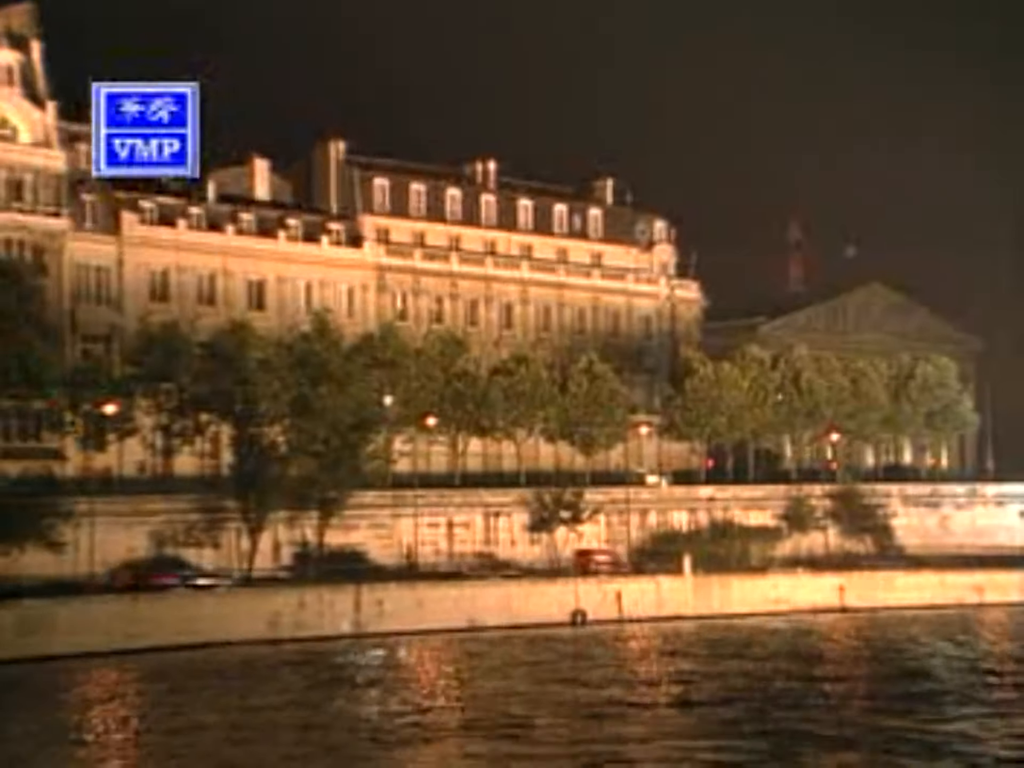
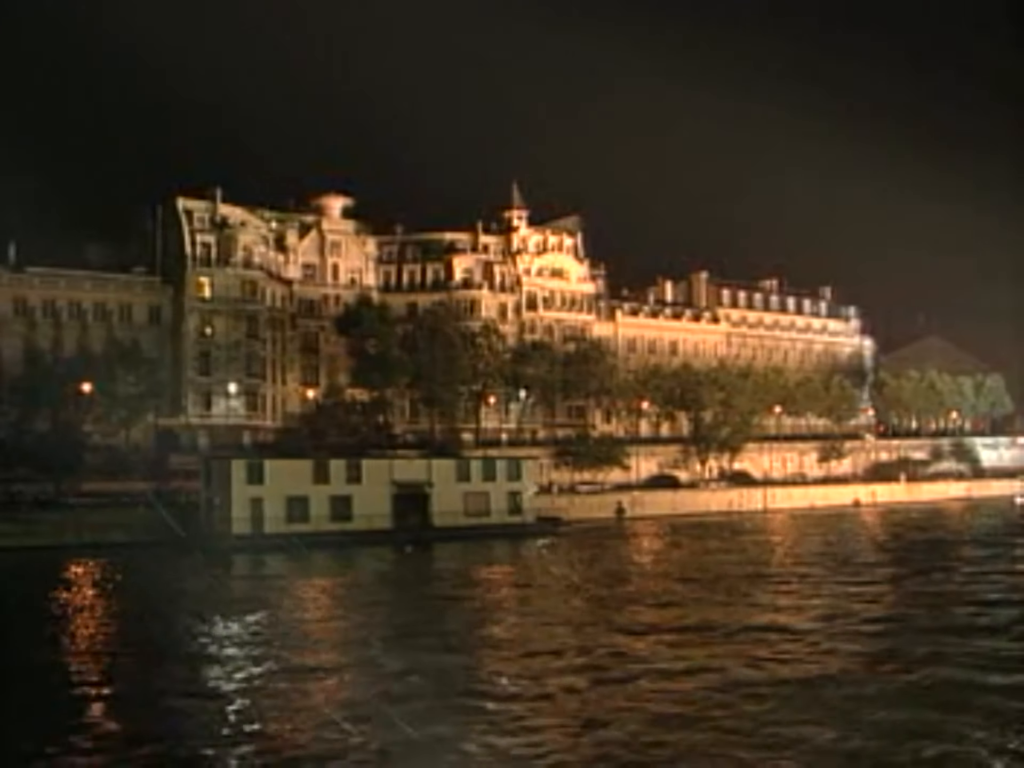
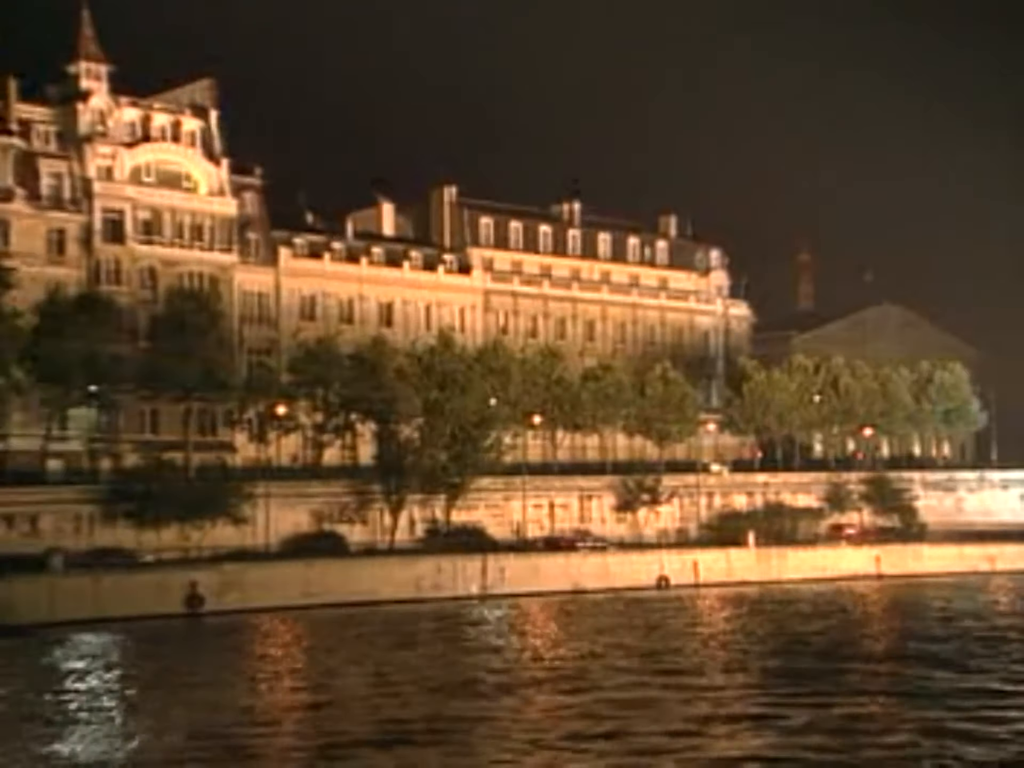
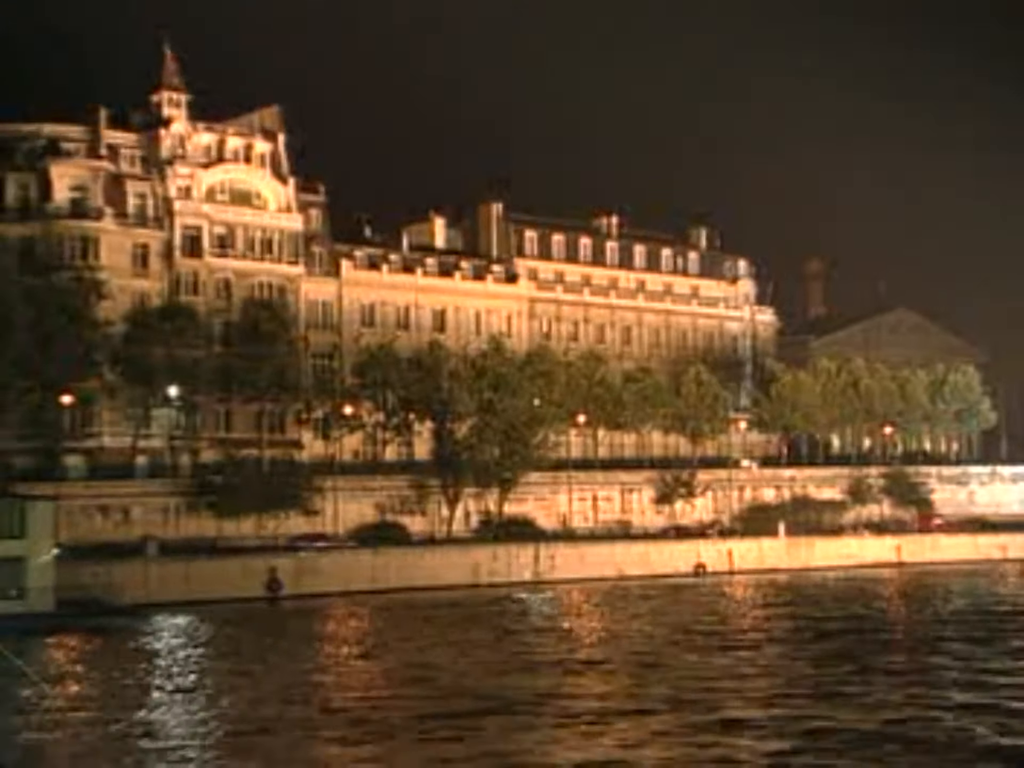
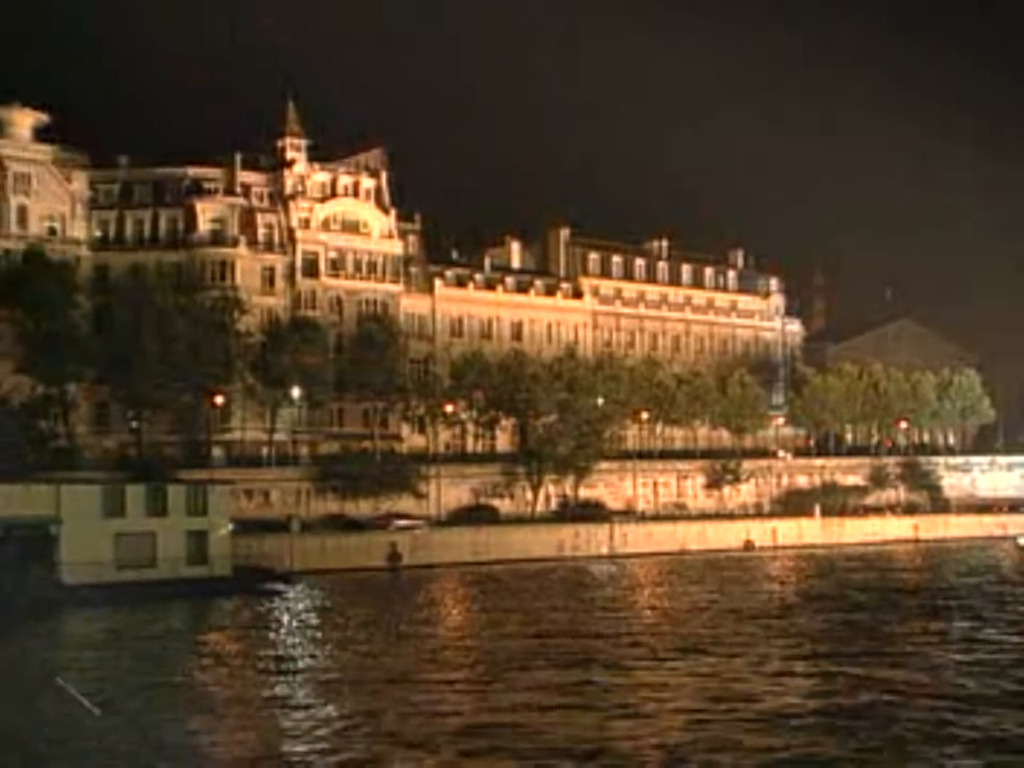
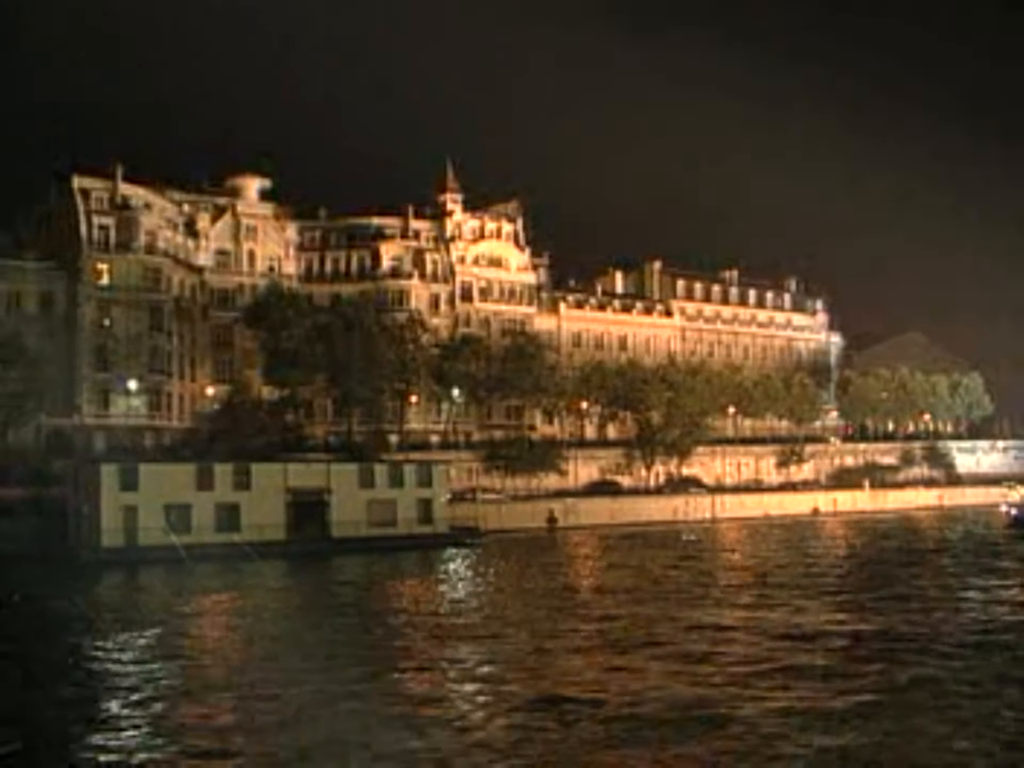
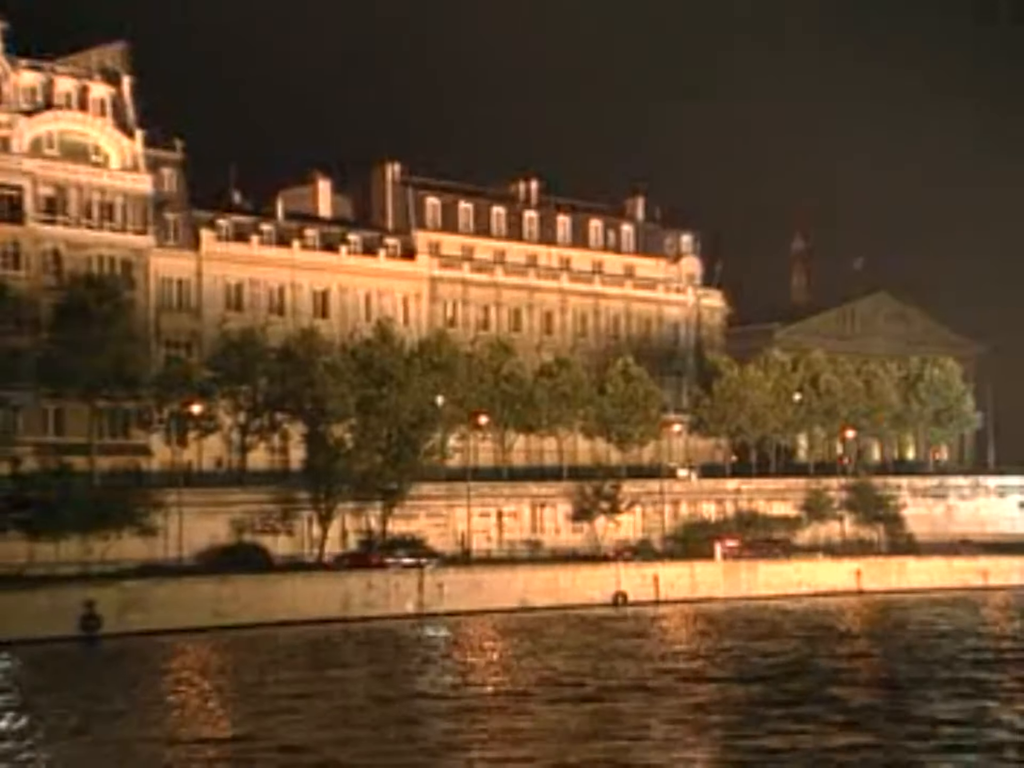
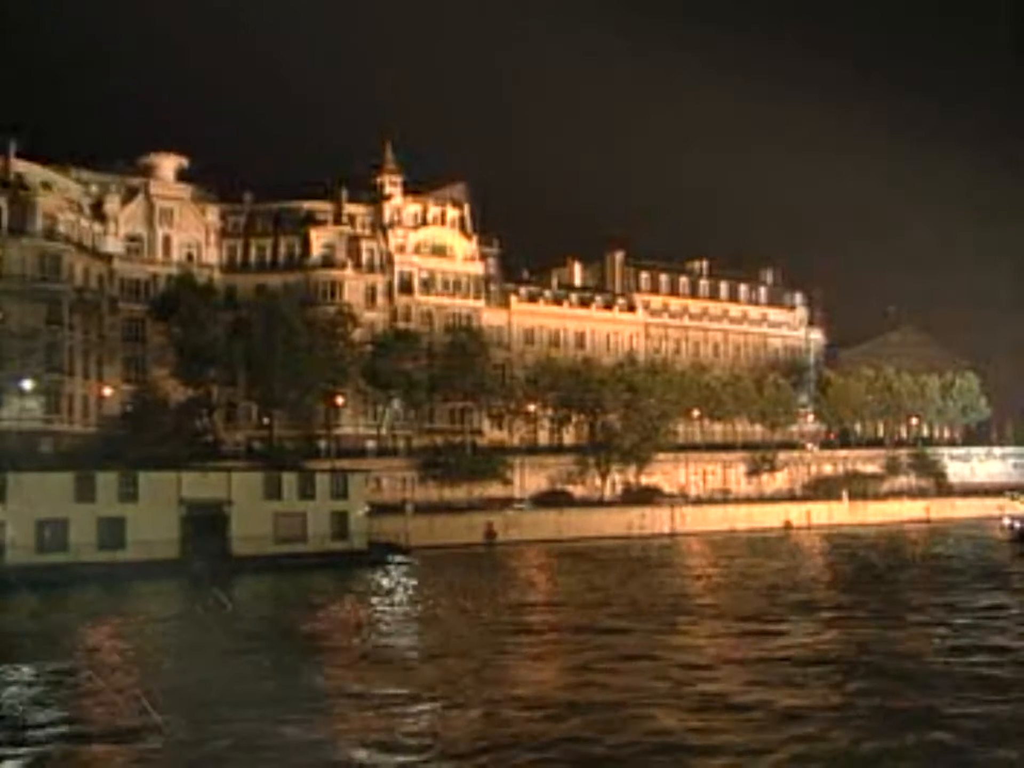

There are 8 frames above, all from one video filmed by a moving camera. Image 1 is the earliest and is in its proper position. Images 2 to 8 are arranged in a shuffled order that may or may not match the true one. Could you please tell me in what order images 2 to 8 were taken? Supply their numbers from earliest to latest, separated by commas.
7, 3, 4, 5, 8, 6, 2
